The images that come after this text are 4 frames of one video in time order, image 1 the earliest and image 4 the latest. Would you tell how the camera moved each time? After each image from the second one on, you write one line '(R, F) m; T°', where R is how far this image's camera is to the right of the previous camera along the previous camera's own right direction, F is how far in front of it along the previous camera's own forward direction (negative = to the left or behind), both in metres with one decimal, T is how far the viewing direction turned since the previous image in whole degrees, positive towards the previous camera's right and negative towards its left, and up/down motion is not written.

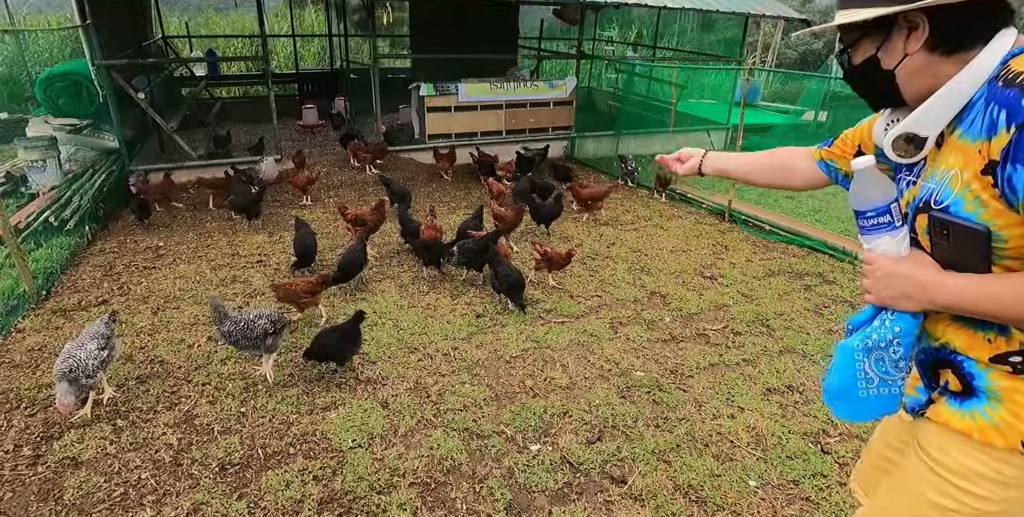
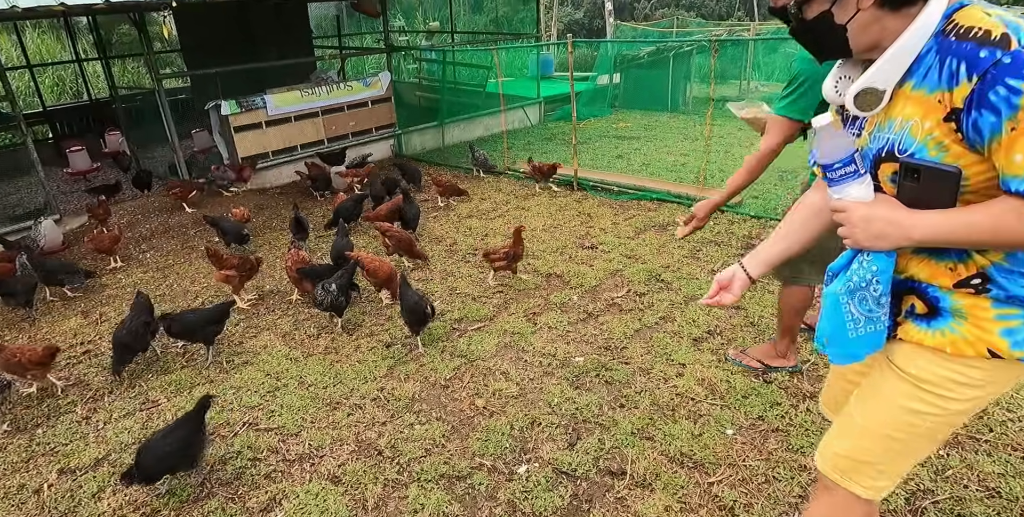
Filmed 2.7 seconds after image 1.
(-0.6, +0.4) m; +17°
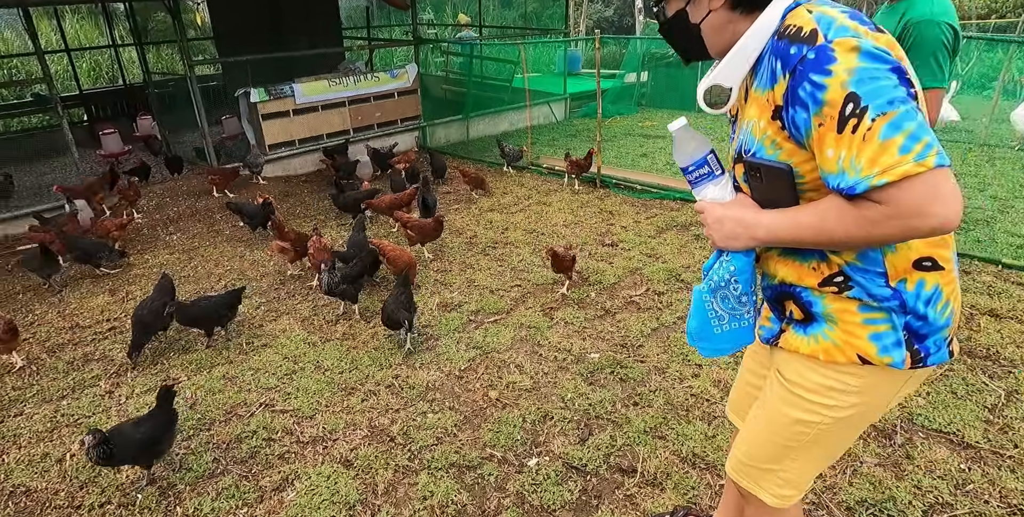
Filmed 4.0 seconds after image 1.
(0.0, 0.0) m; -2°
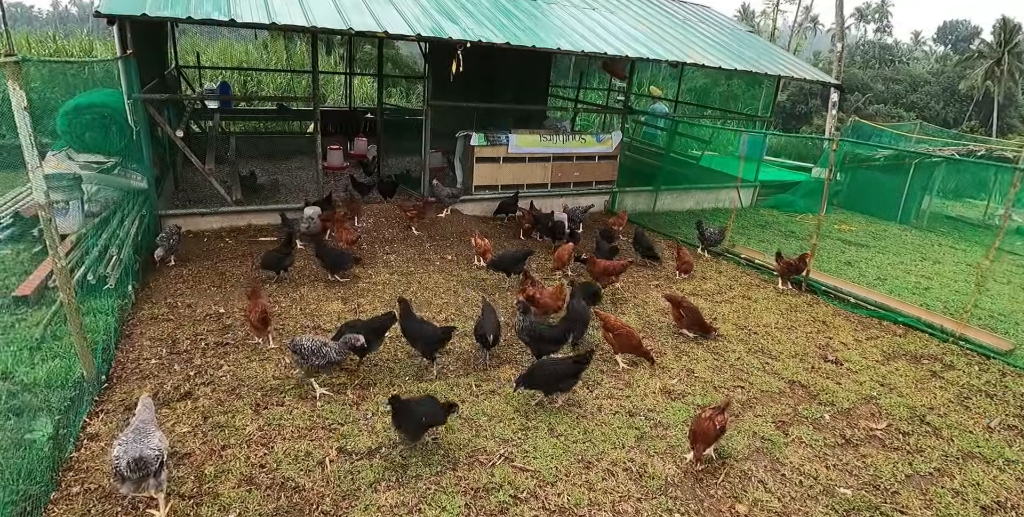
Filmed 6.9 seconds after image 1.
(-1.1, -0.1) m; -11°
